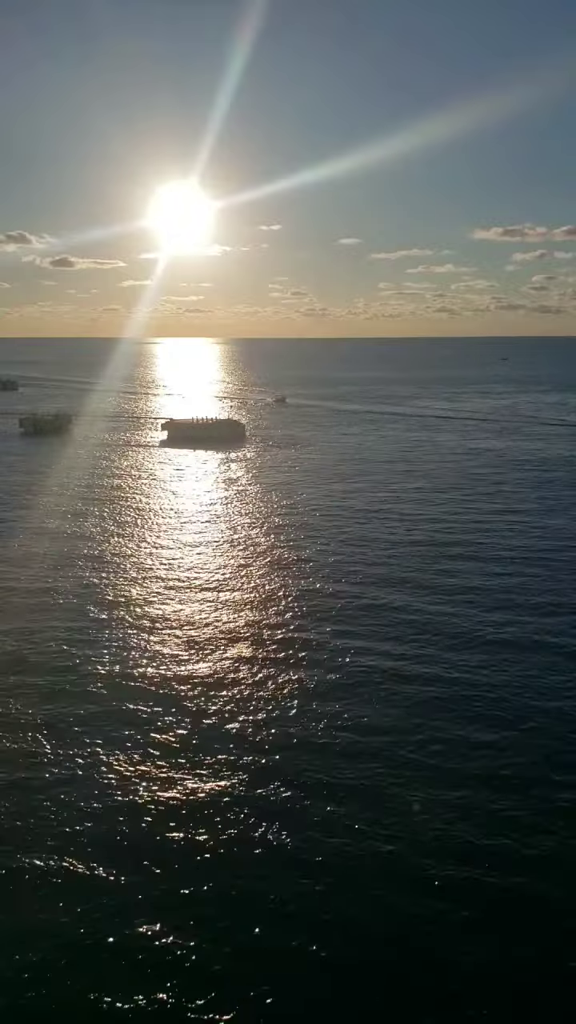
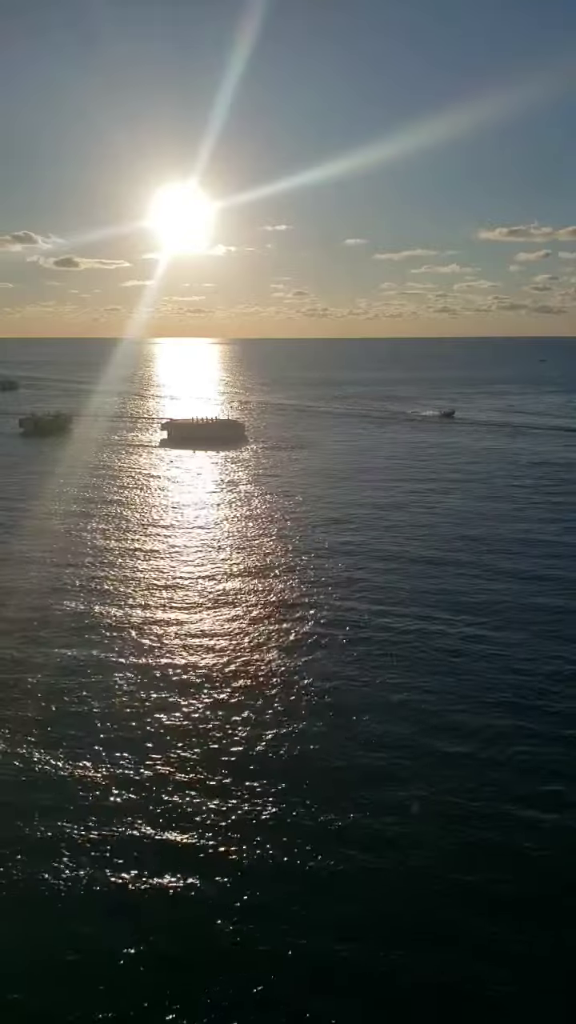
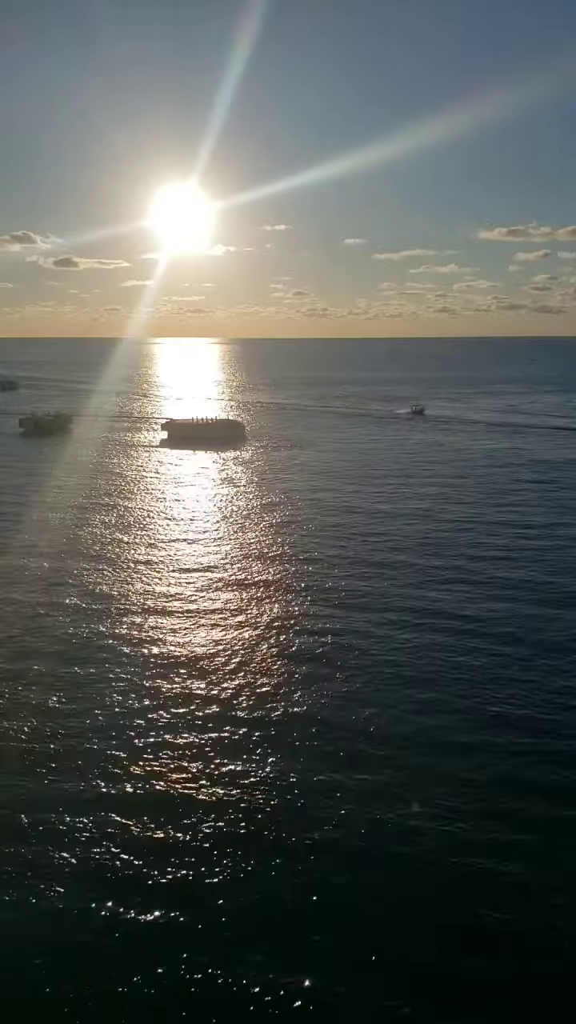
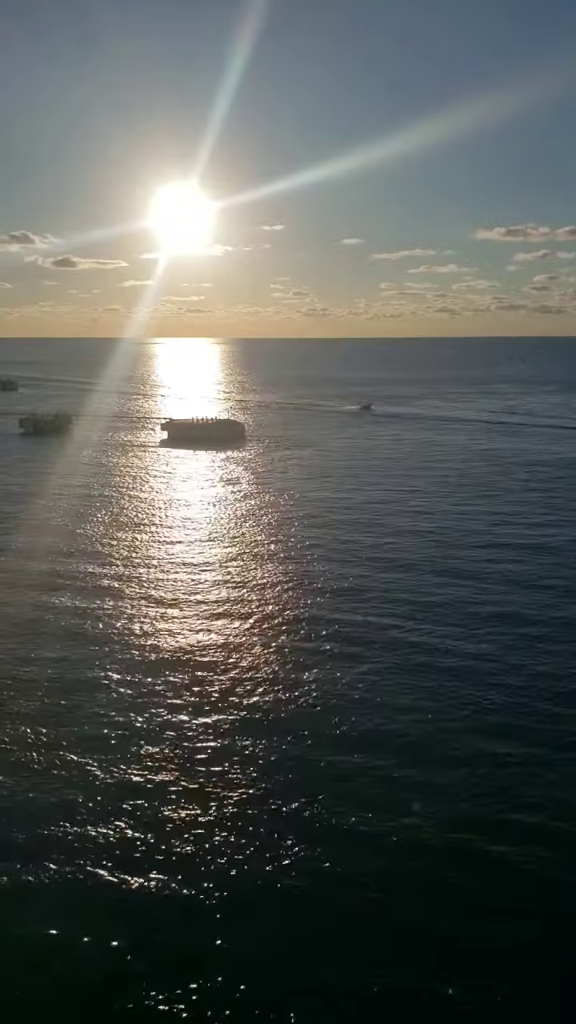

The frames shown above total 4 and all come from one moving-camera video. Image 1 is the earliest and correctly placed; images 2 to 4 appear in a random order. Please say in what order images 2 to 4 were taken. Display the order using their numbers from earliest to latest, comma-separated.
4, 3, 2
